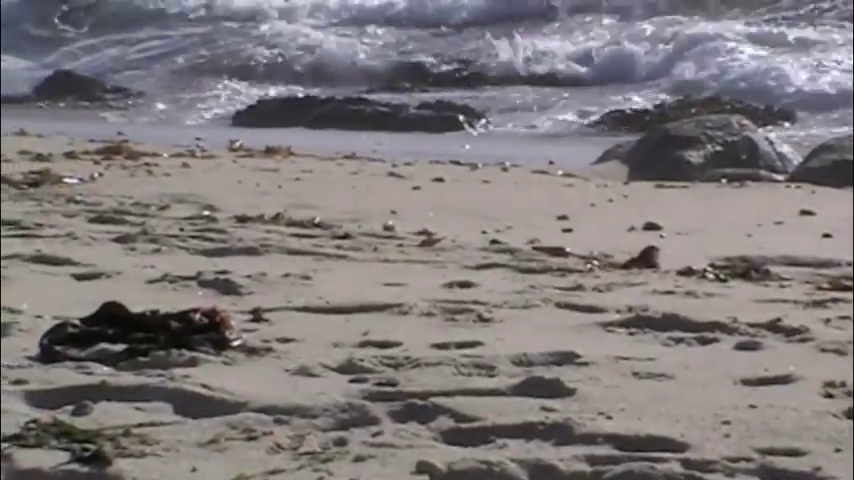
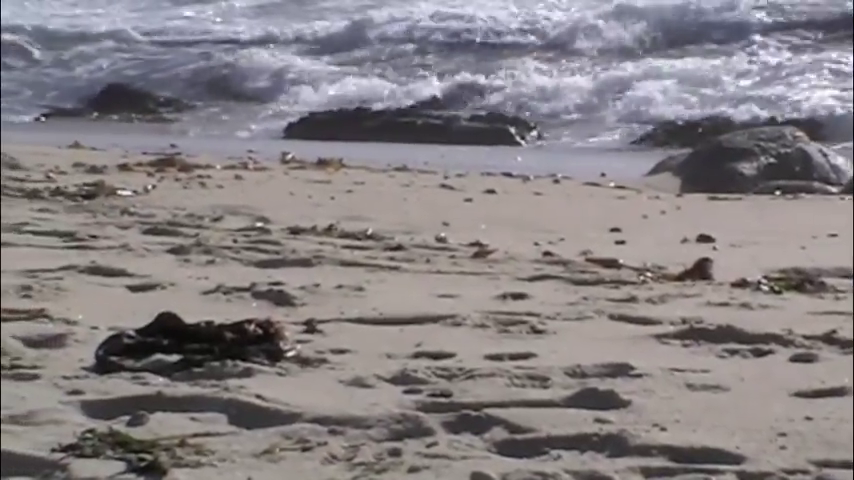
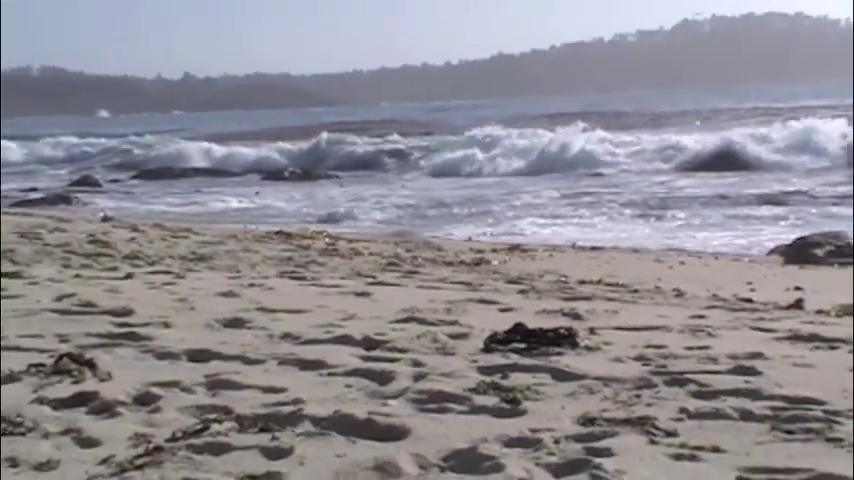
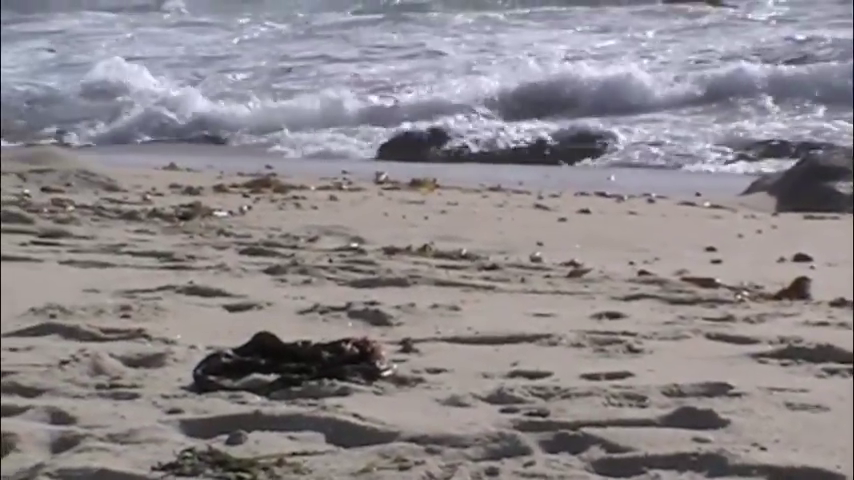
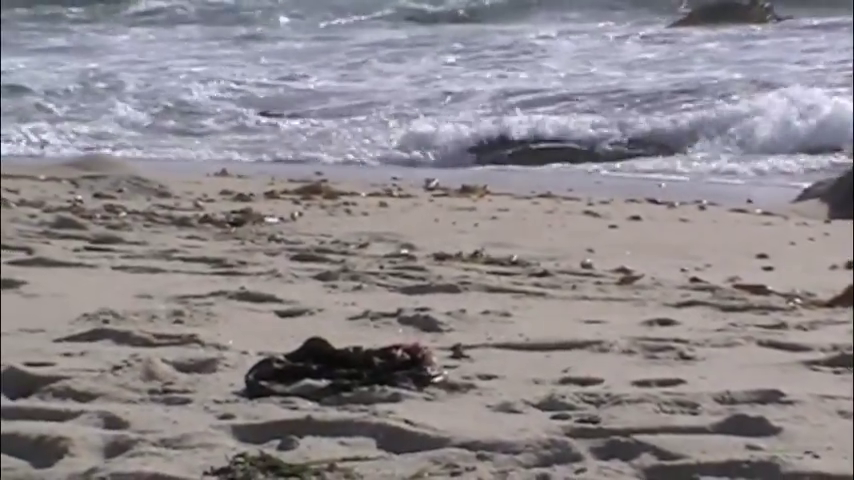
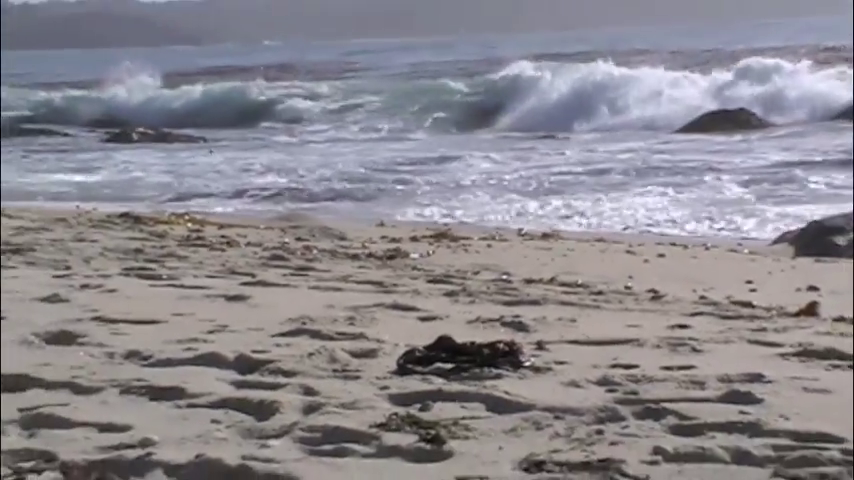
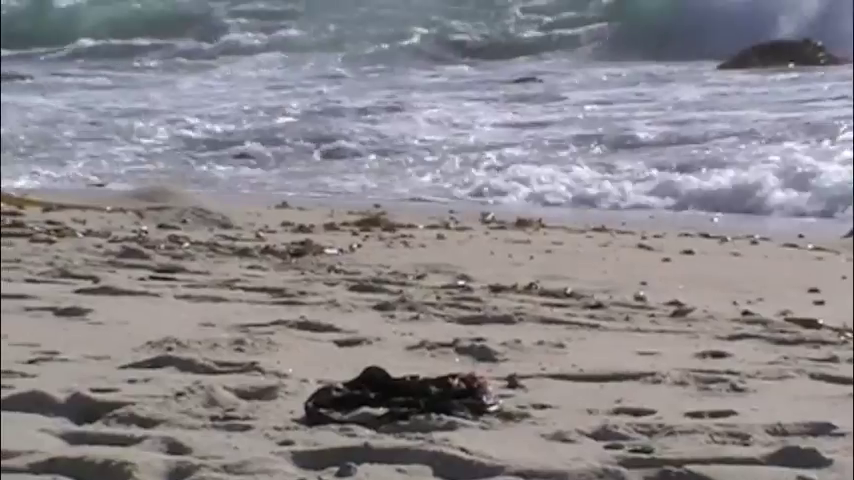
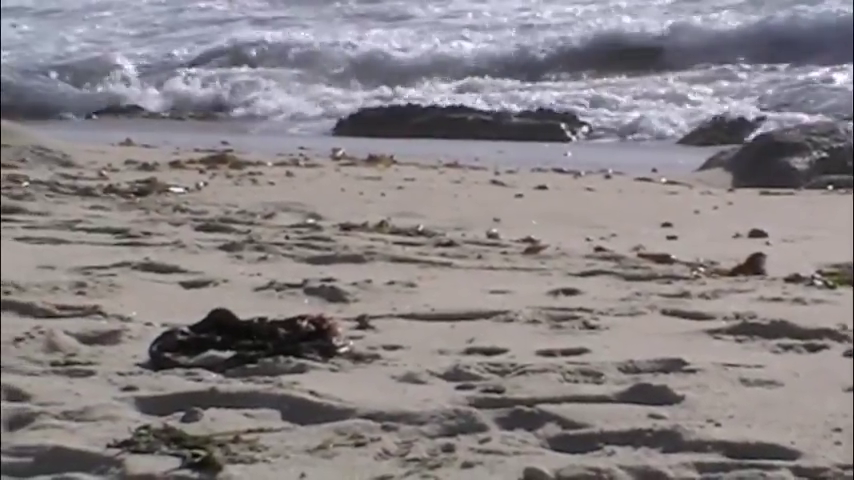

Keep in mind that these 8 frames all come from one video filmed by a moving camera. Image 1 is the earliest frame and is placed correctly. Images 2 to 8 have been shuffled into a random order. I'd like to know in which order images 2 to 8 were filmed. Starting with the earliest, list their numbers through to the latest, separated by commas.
2, 8, 4, 5, 7, 6, 3
